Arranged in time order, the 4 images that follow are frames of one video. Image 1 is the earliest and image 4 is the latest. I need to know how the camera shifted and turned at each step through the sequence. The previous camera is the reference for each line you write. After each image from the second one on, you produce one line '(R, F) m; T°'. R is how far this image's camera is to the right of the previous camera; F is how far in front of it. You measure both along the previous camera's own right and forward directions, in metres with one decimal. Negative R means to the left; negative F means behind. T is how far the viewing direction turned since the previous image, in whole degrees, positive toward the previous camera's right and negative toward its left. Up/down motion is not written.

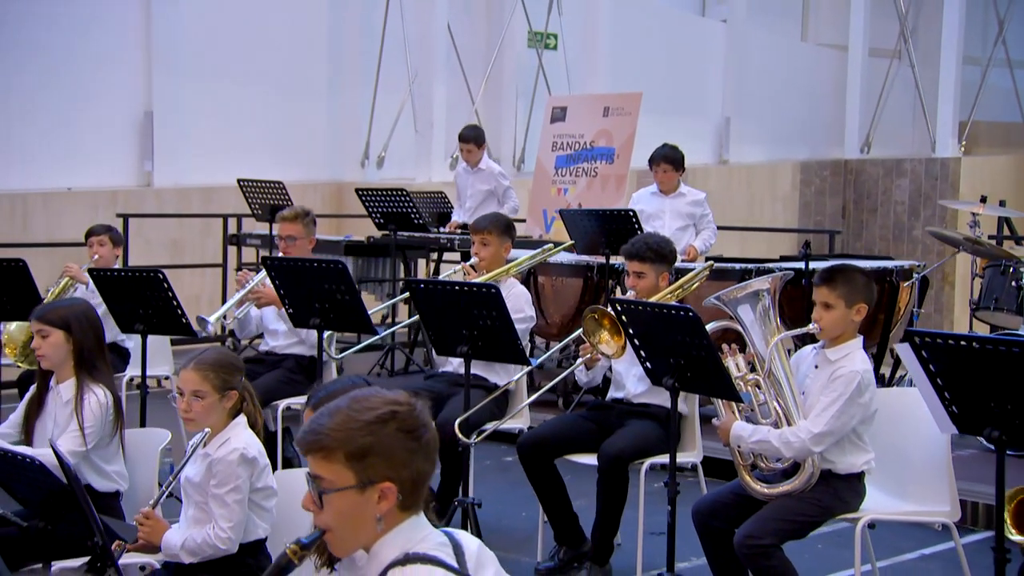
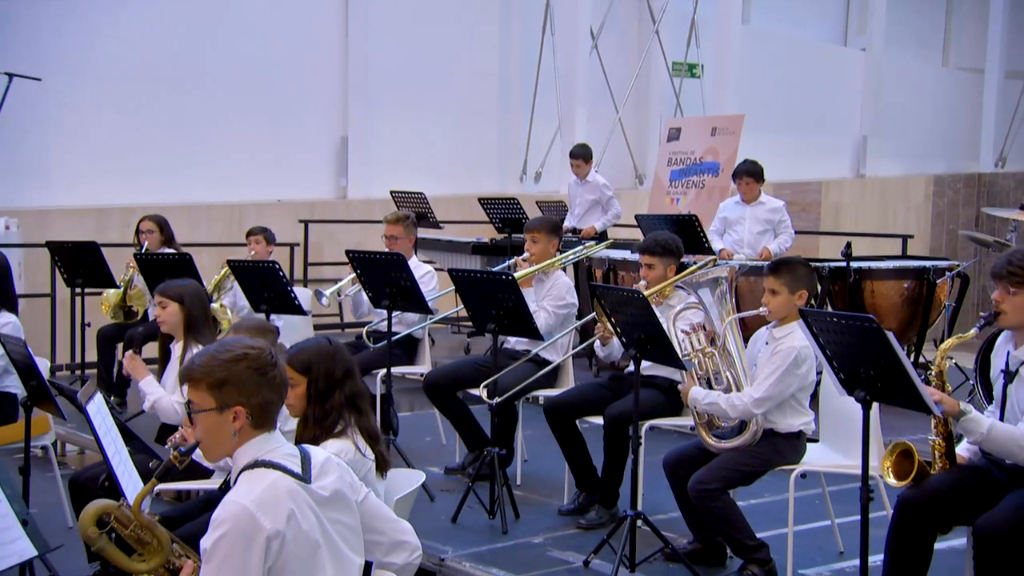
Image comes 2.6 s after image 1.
(+1.1, -0.8) m; -13°
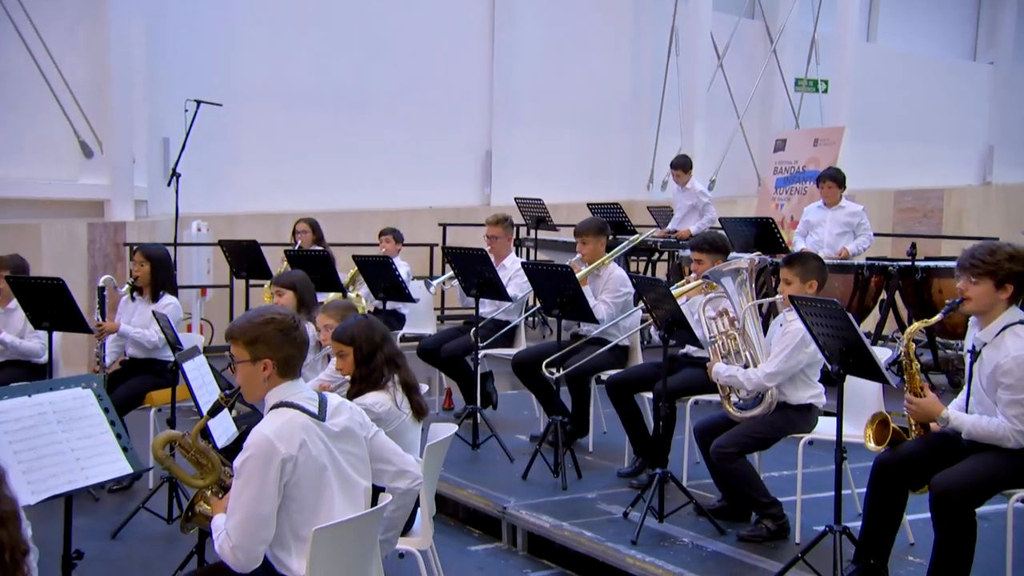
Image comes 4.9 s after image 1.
(+0.8, -0.7) m; -10°
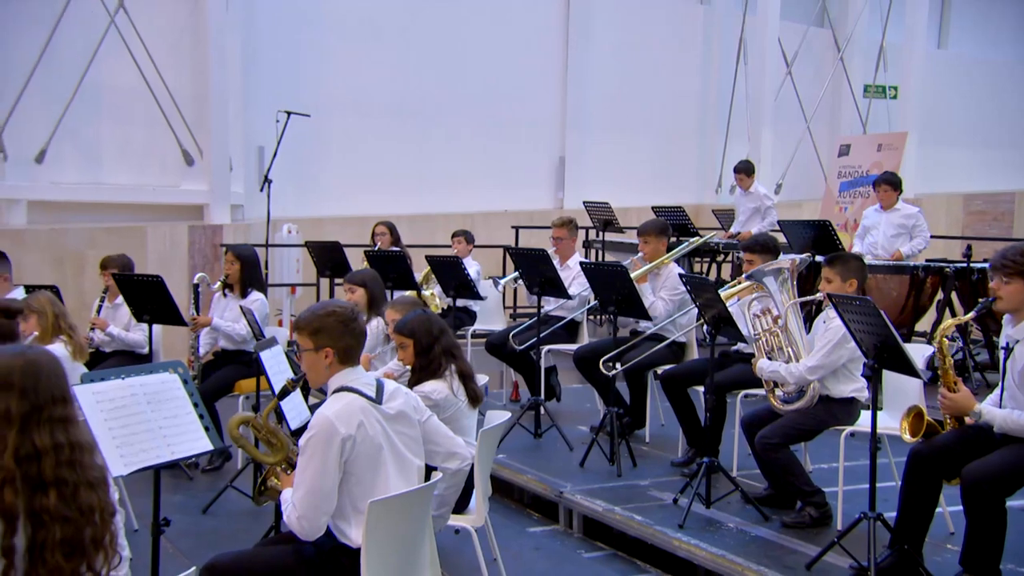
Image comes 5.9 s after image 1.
(+0.2, -0.3) m; -4°
